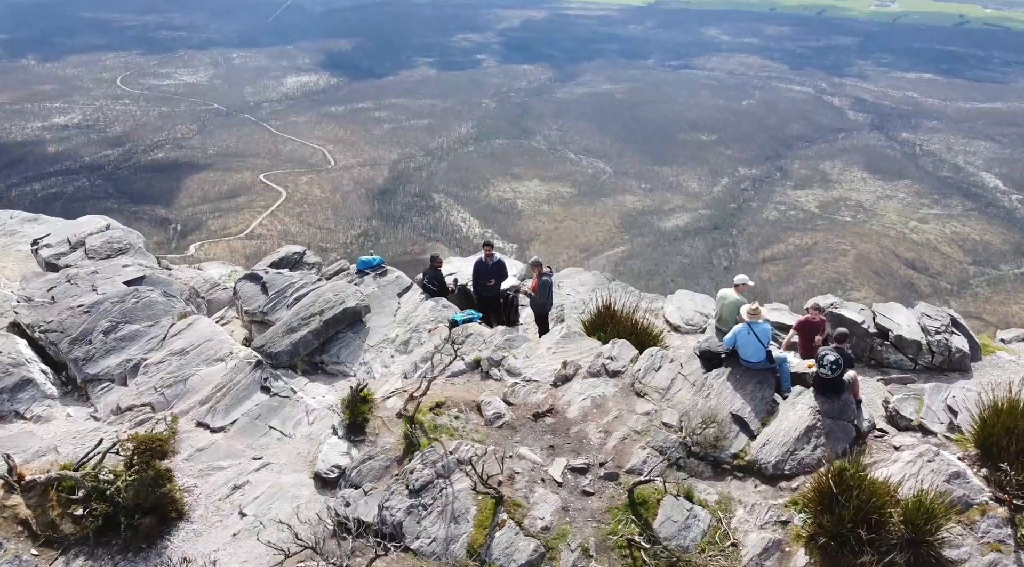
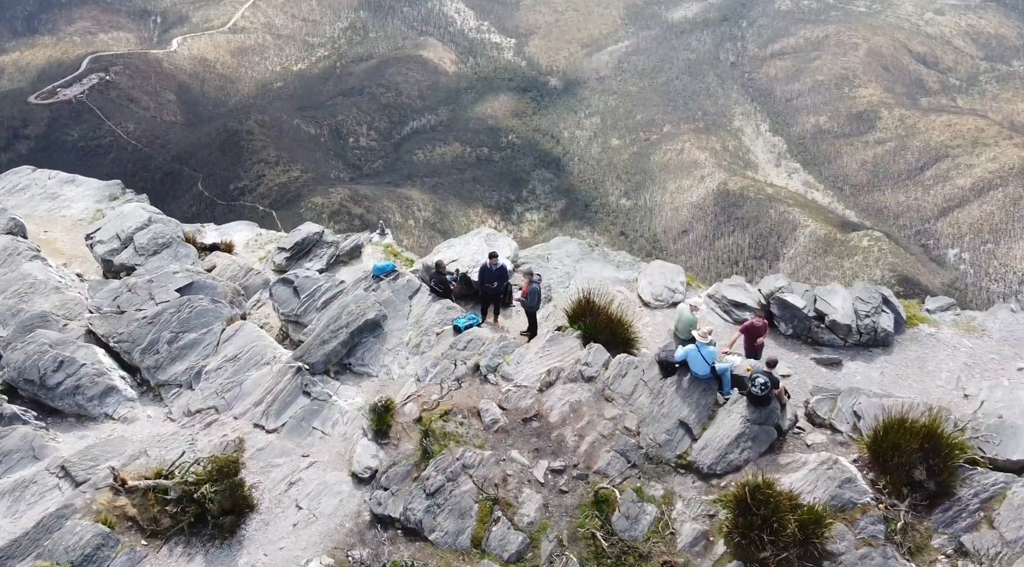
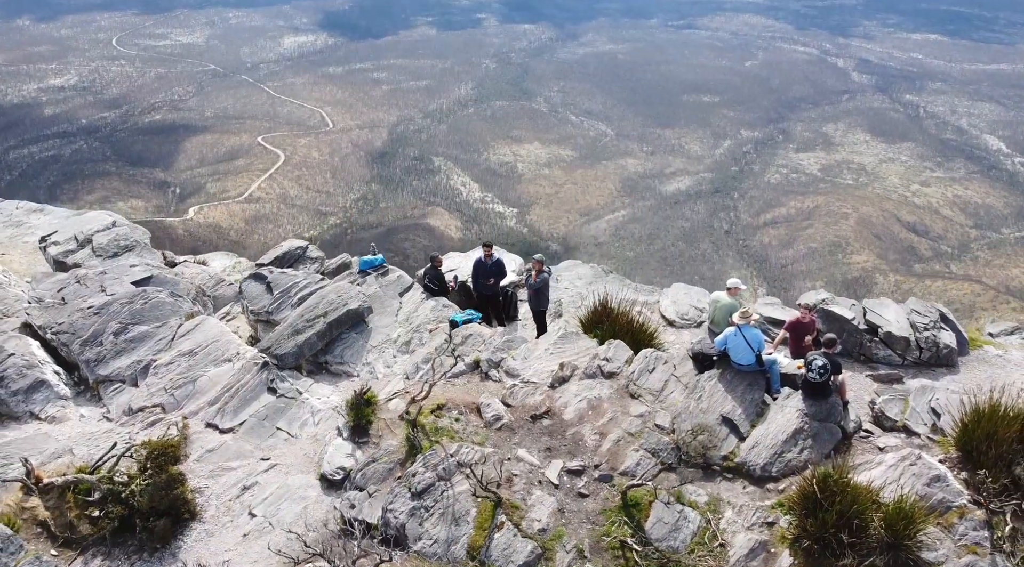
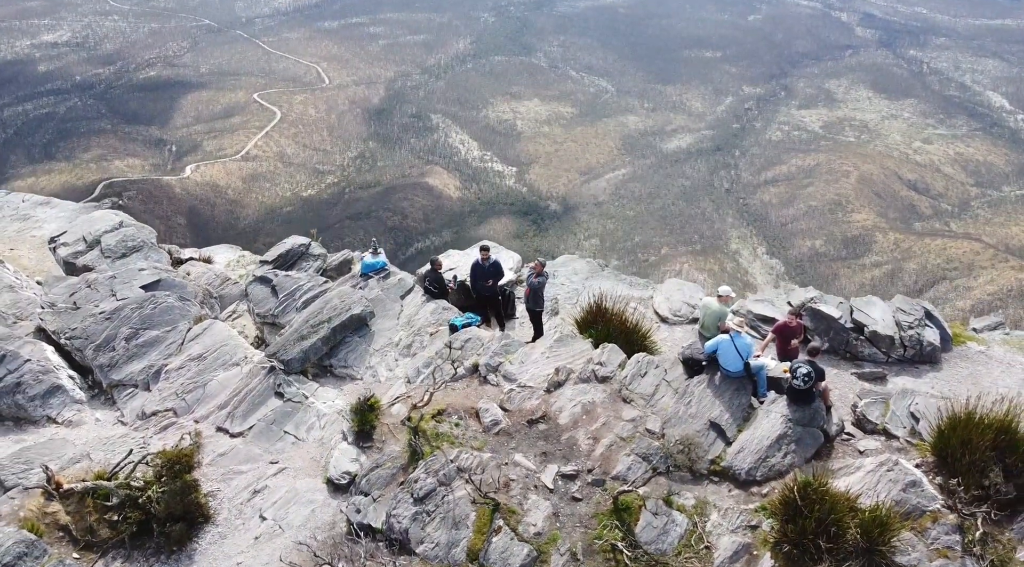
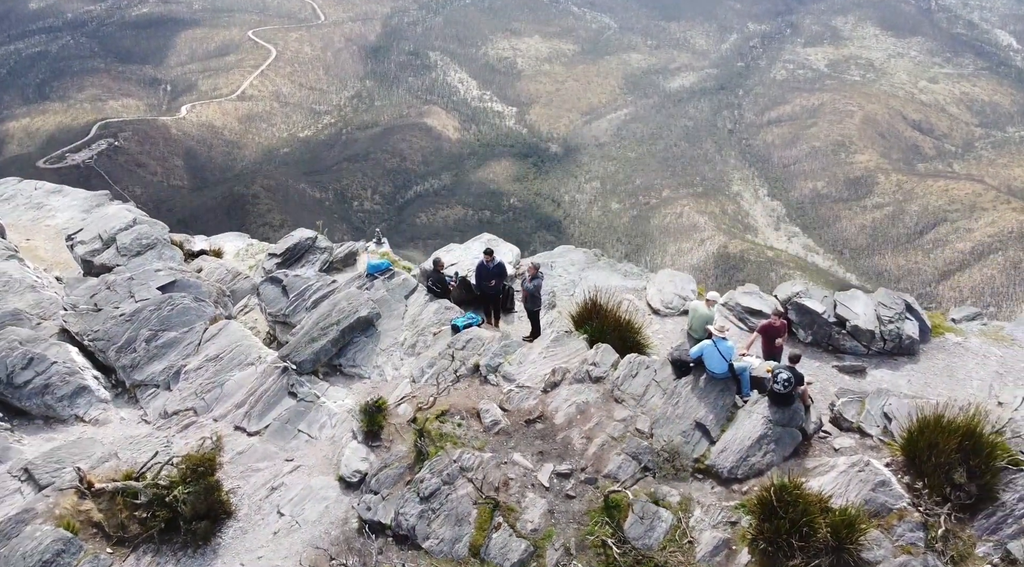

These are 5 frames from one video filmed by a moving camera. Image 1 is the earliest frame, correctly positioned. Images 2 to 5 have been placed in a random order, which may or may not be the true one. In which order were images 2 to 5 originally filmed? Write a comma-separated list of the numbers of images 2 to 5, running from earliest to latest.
3, 4, 5, 2
